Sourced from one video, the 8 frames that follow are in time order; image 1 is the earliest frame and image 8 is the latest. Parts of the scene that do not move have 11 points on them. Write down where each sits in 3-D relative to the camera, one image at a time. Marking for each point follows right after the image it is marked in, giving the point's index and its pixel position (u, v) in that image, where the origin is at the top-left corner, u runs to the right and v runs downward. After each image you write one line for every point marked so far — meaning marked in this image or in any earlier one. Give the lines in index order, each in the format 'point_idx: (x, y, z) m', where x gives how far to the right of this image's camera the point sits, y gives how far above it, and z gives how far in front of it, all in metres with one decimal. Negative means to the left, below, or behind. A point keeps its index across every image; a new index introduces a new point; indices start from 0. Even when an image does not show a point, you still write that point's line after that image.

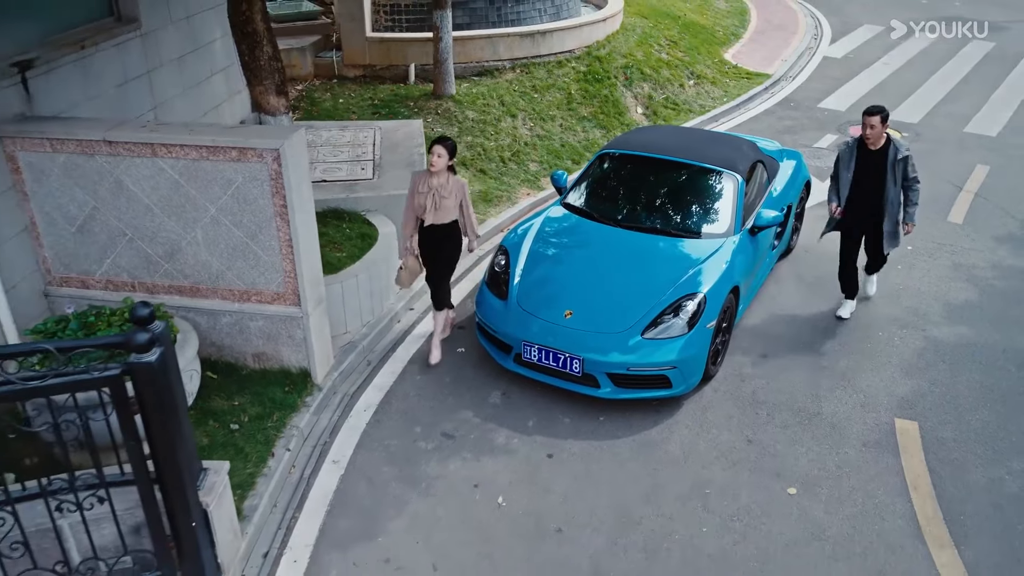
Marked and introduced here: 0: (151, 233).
0: (-2.0, +0.3, +4.8) m
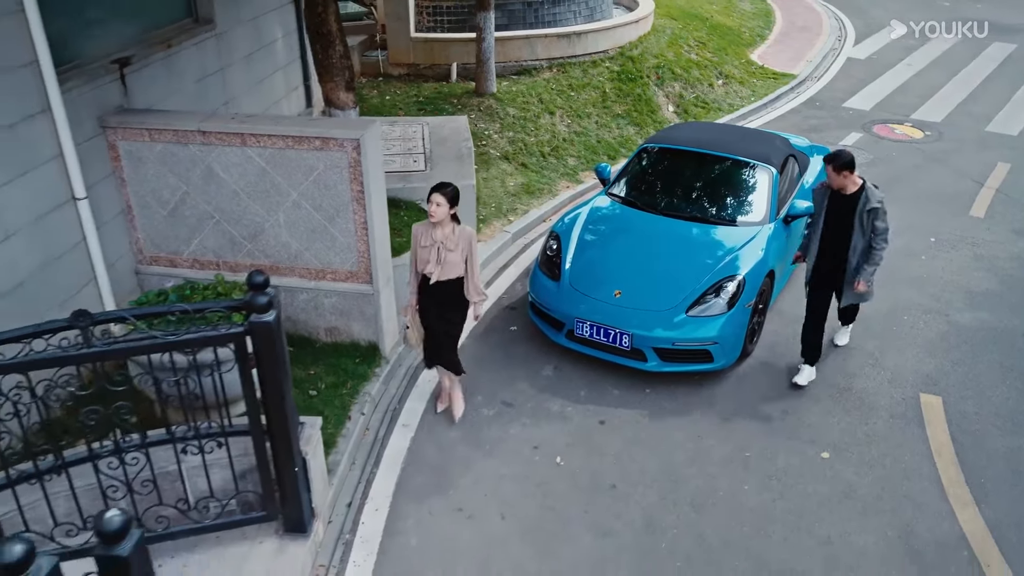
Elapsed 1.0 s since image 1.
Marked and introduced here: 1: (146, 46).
0: (-1.7, +0.5, +5.2) m
1: (-2.5, +1.6, +5.7) m
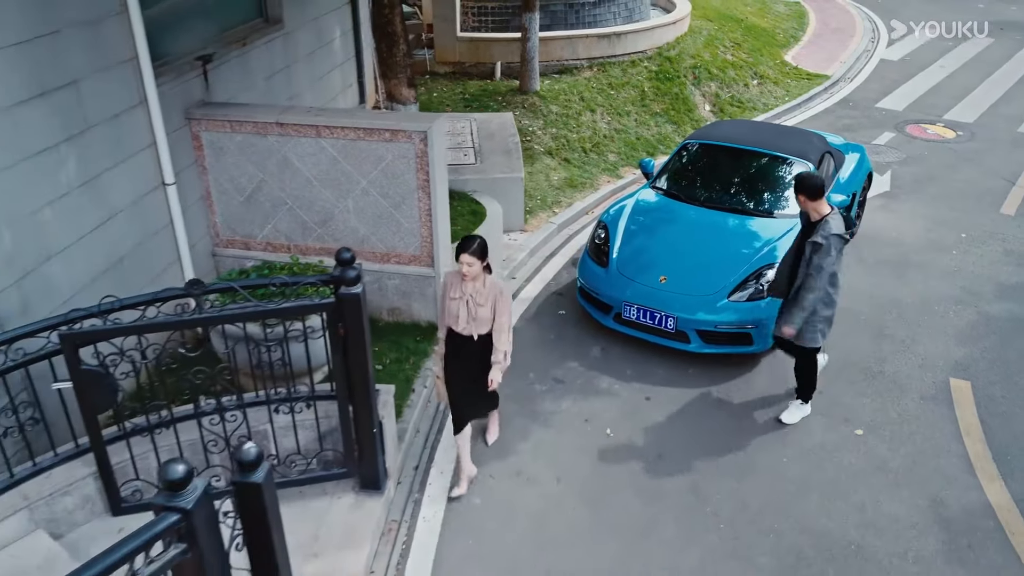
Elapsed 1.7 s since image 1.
0: (-1.3, +0.6, +5.6) m
1: (-2.1, +1.8, +6.1) m
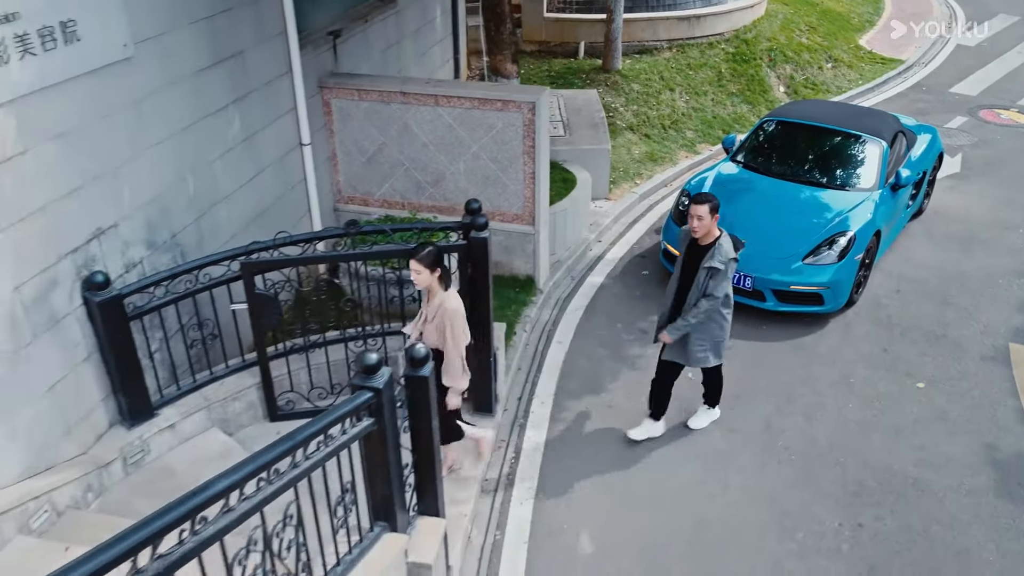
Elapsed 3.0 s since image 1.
0: (-0.7, +0.9, +6.3) m
1: (-1.3, +2.1, +6.8) m
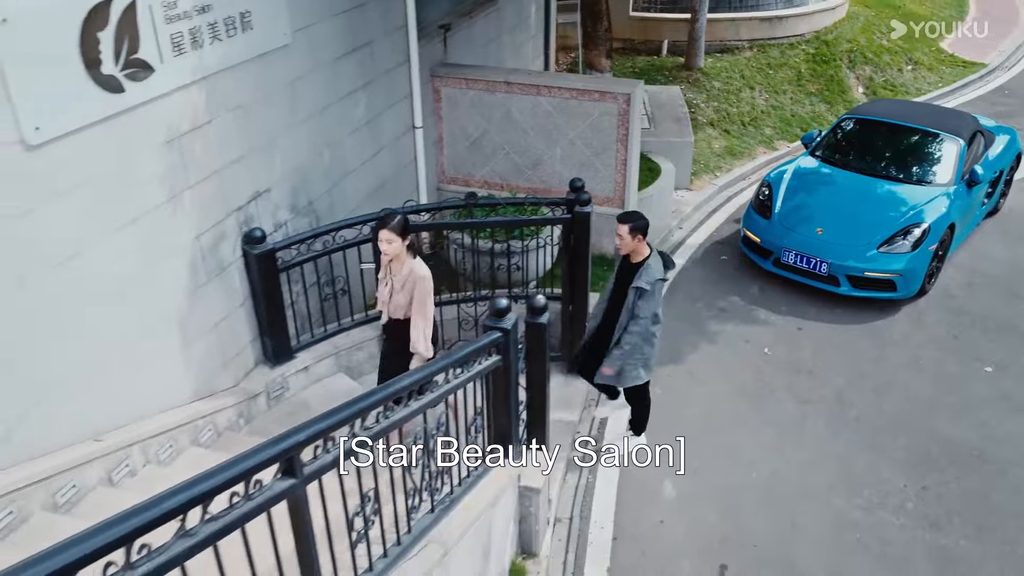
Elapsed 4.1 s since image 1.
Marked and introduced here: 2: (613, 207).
0: (+0.1, +1.1, +6.8) m
1: (-0.5, +2.4, +7.4) m
2: (+0.8, +0.7, +6.8) m
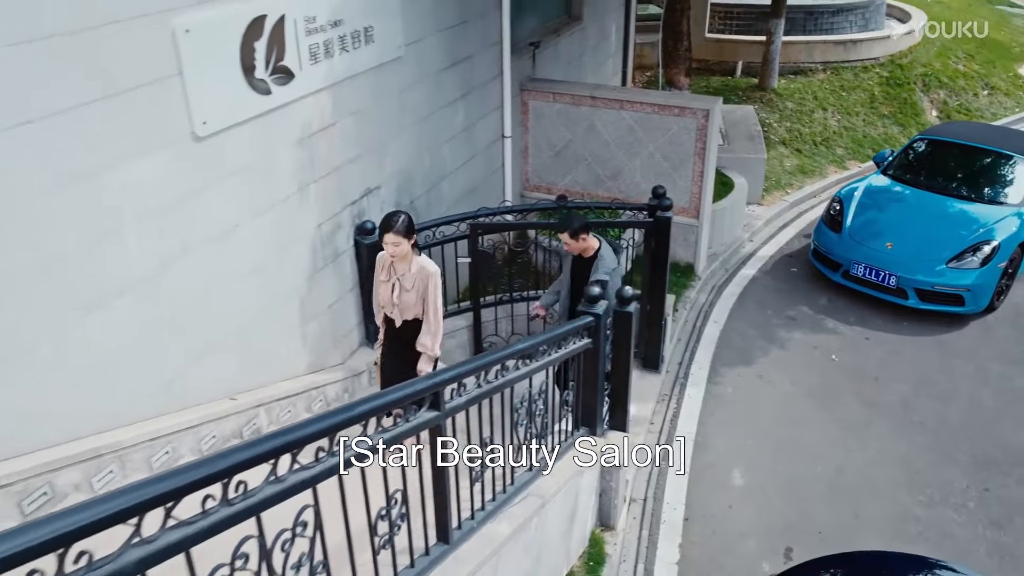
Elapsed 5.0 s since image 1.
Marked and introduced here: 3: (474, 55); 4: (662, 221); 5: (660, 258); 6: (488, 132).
0: (+0.8, +1.1, +7.3) m
1: (+0.3, +2.3, +7.8) m
2: (+1.5, +0.6, +7.2) m
3: (-0.3, +1.8, +6.4) m
4: (+1.0, +0.4, +5.5) m
5: (+1.0, +0.2, +5.6) m
6: (-0.2, +1.3, +6.9) m
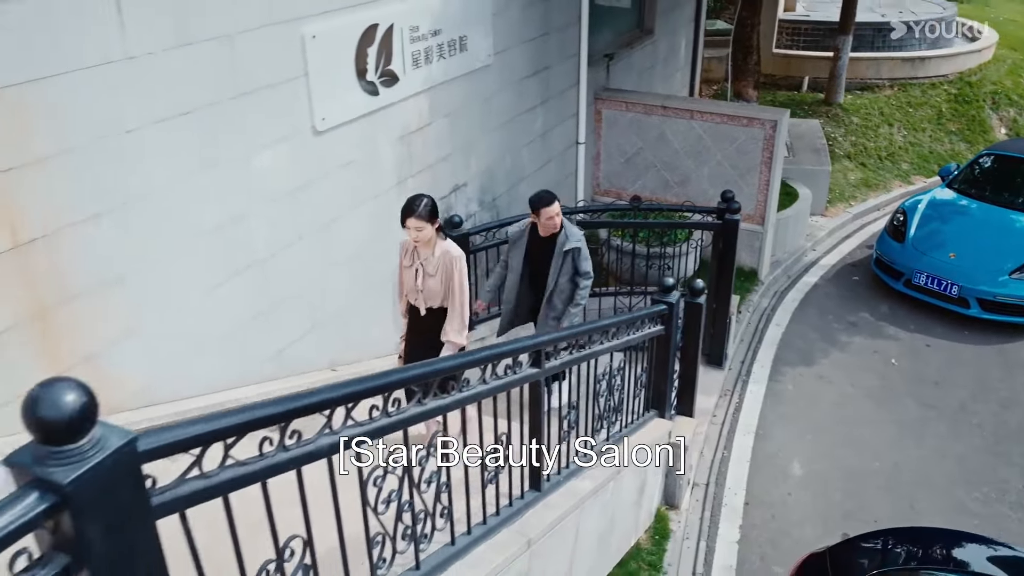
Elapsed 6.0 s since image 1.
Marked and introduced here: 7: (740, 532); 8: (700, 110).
0: (+1.4, +1.1, +7.6) m
1: (+1.0, +2.3, +8.2) m
2: (+2.1, +0.6, +7.4) m
3: (+0.3, +1.8, +6.8) m
4: (+1.5, +0.4, +5.8) m
5: (+1.5, +0.2, +5.9) m
6: (+0.4, +1.3, +7.3) m
7: (+1.3, -1.4, +4.9) m
8: (+1.6, +1.5, +7.2) m
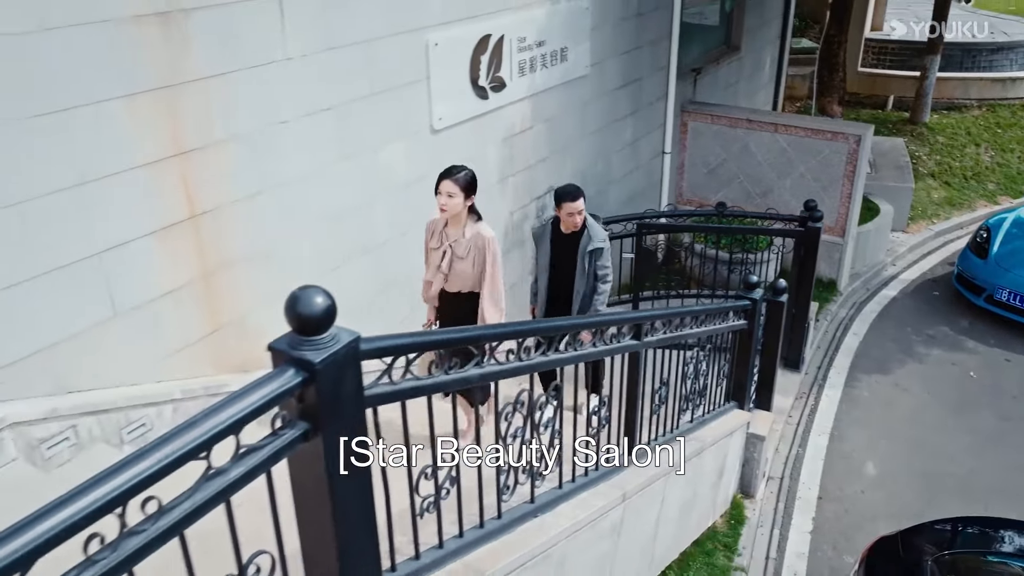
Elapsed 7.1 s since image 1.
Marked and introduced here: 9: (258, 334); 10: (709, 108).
0: (+2.3, +1.0, +7.8) m
1: (+1.9, +2.3, +8.5) m
2: (+2.9, +0.5, +7.6) m
3: (+1.1, +1.8, +7.1) m
4: (+2.1, +0.4, +6.0) m
5: (+2.1, +0.2, +6.1) m
6: (+1.2, +1.3, +7.6) m
7: (+1.8, -1.4, +5.2) m
8: (+2.4, +1.5, +7.5) m
9: (-1.2, -0.2, +3.8) m
10: (+1.8, +1.7, +7.9) m
